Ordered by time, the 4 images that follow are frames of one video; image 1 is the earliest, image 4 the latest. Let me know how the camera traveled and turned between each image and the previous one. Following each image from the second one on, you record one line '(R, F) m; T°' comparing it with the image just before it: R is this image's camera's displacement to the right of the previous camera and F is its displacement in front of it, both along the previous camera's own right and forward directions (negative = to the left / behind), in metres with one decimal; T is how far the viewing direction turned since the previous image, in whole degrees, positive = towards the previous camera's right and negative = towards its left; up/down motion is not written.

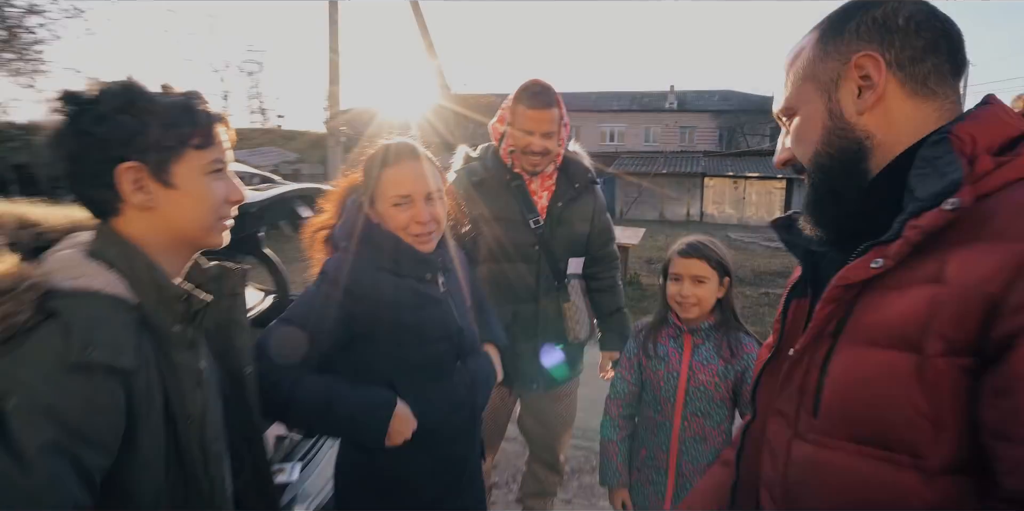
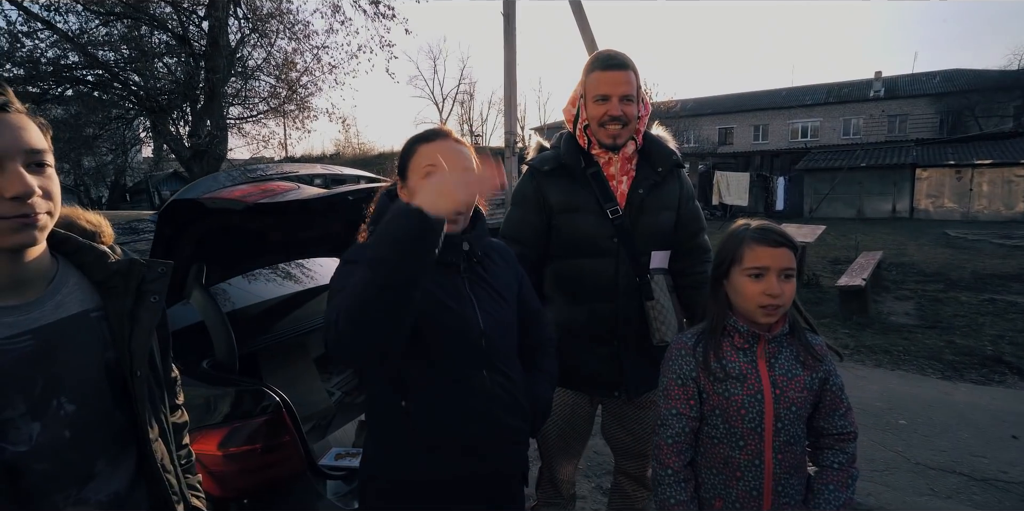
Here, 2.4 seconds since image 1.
(+0.6, 0.0) m; -21°
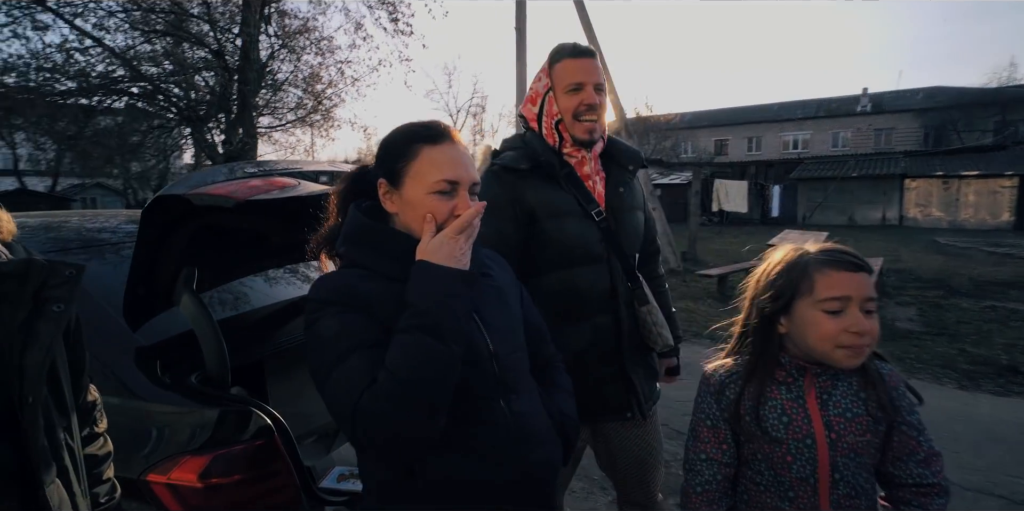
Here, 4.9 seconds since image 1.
(-0.1, +0.2) m; +2°
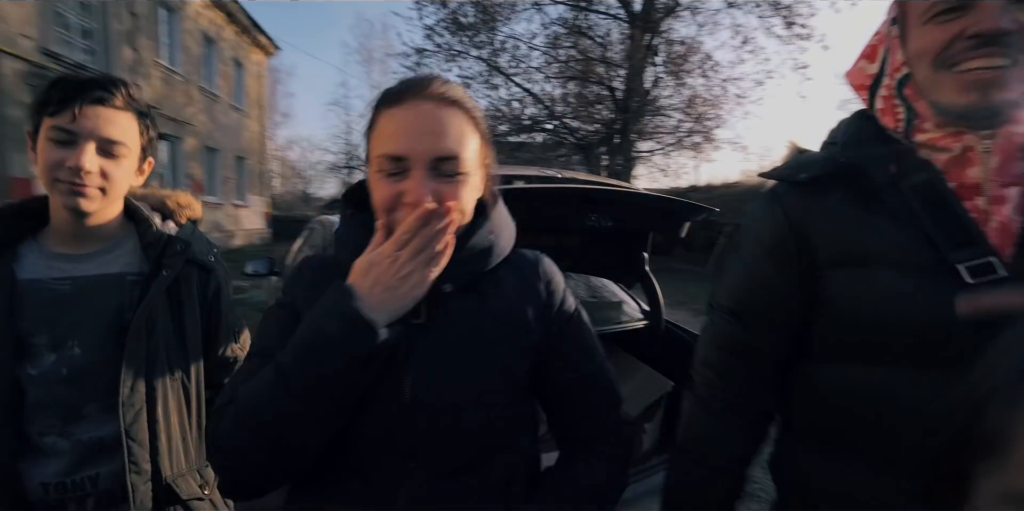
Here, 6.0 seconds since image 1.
(+1.1, +0.7) m; -48°
